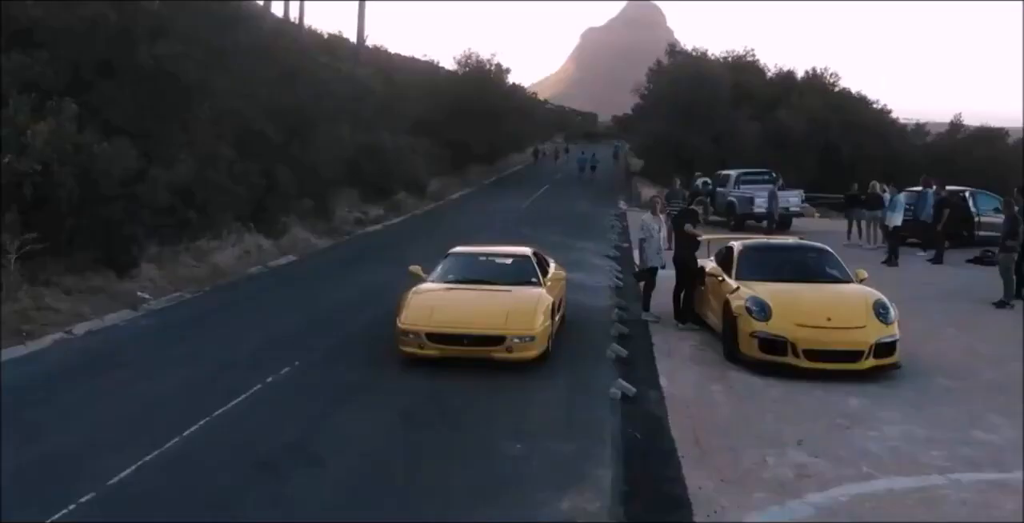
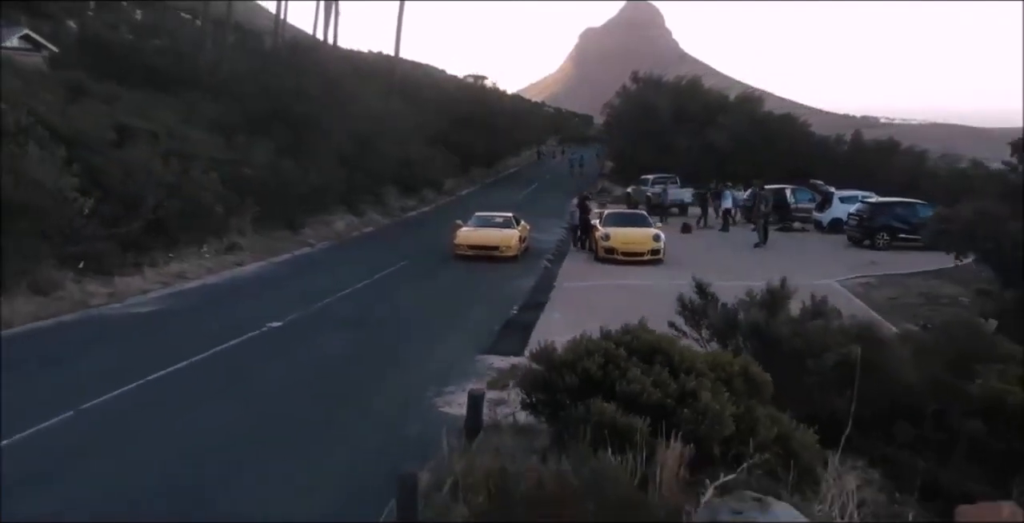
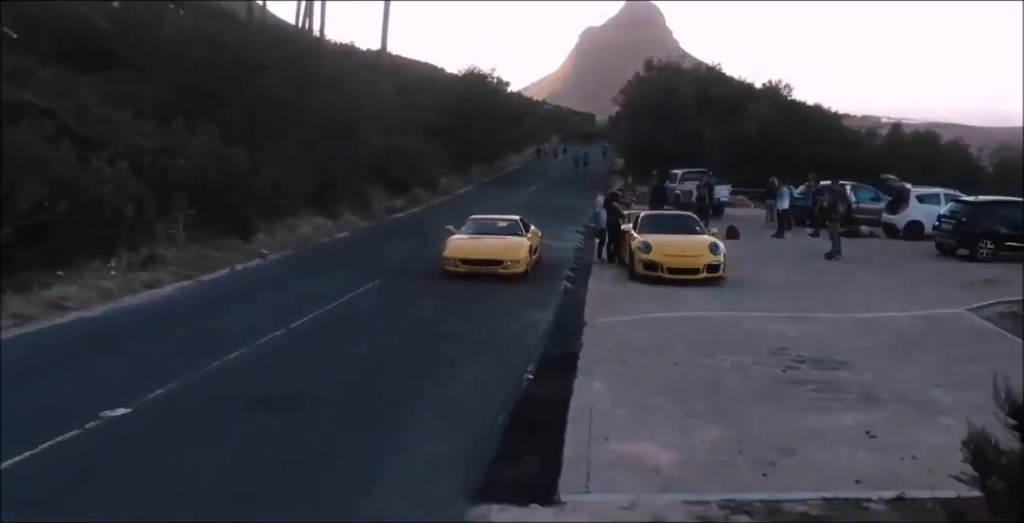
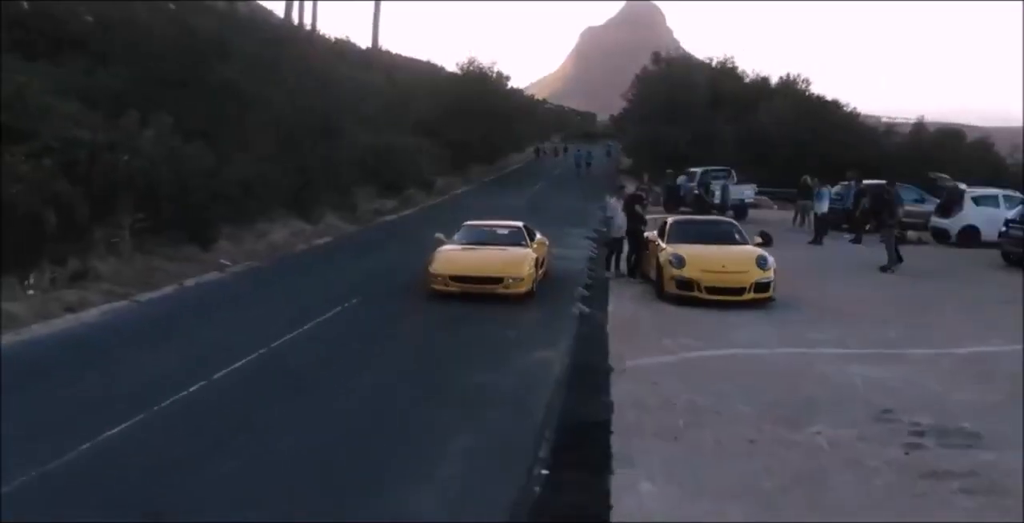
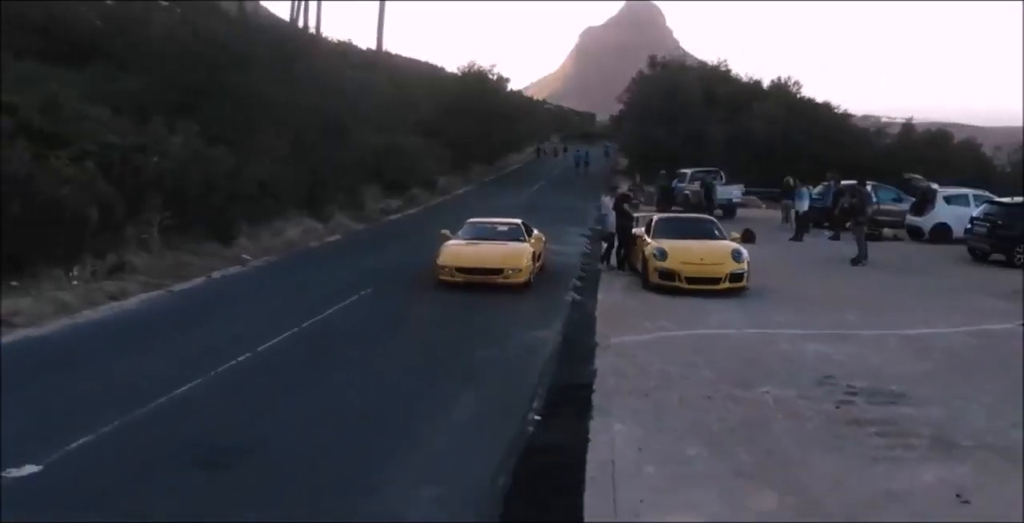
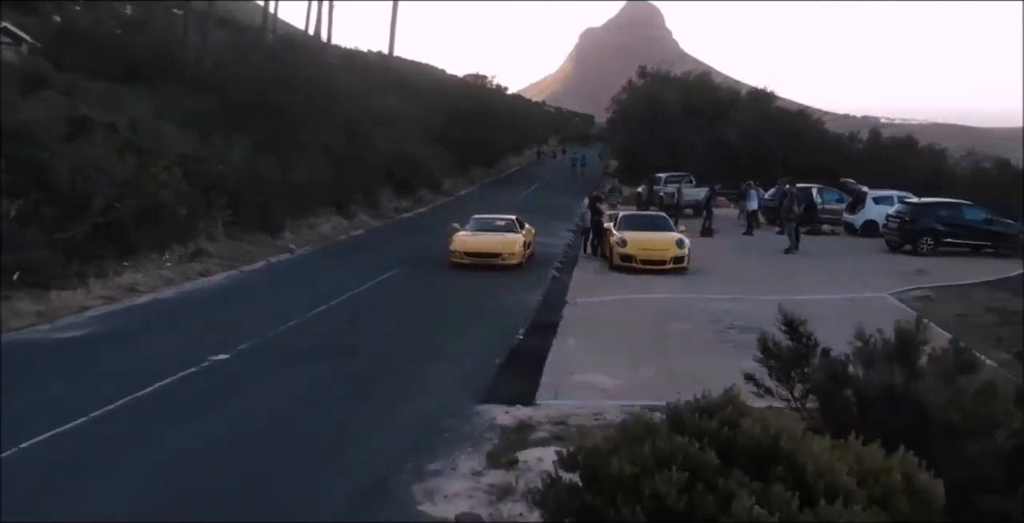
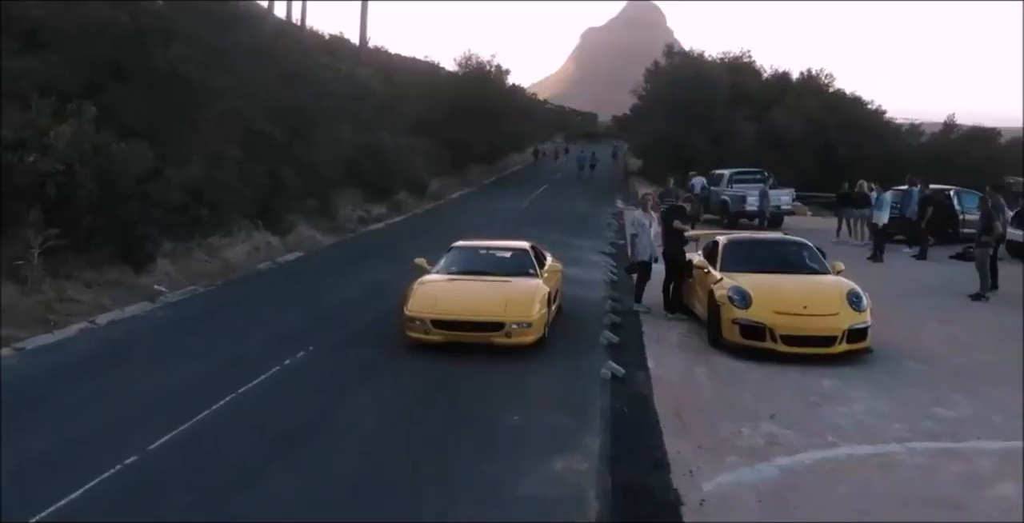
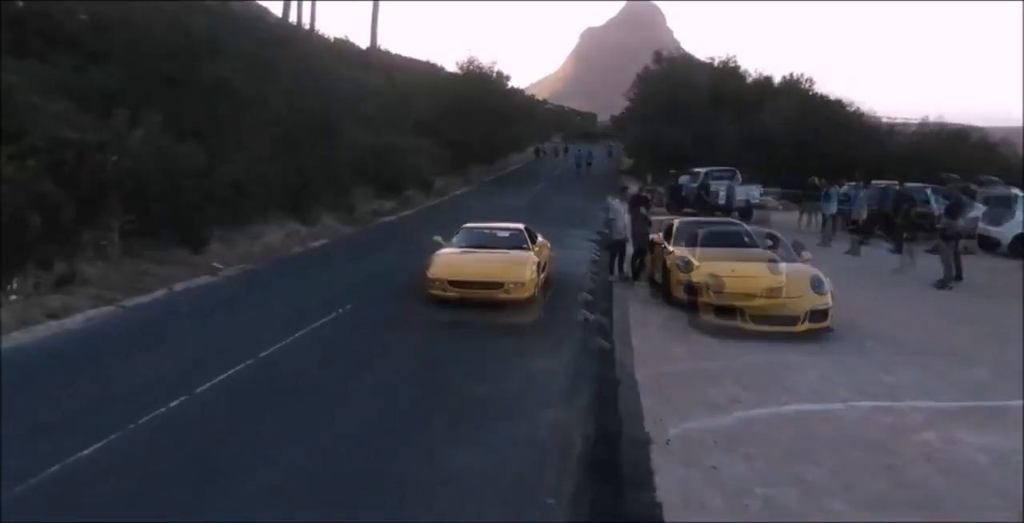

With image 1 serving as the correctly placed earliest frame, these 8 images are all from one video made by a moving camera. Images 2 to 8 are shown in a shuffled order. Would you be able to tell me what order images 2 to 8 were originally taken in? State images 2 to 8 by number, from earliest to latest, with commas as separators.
7, 8, 4, 5, 3, 6, 2
